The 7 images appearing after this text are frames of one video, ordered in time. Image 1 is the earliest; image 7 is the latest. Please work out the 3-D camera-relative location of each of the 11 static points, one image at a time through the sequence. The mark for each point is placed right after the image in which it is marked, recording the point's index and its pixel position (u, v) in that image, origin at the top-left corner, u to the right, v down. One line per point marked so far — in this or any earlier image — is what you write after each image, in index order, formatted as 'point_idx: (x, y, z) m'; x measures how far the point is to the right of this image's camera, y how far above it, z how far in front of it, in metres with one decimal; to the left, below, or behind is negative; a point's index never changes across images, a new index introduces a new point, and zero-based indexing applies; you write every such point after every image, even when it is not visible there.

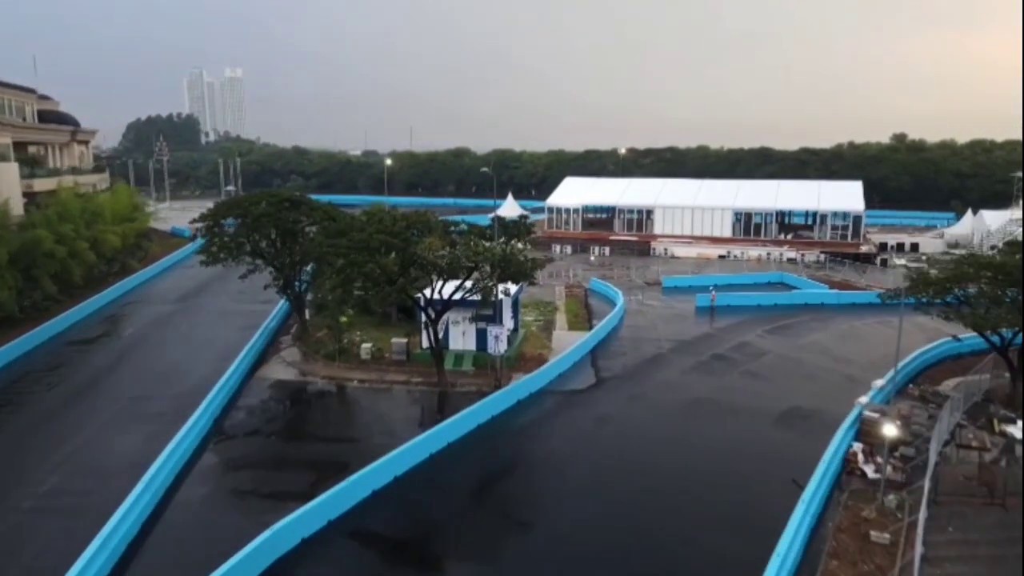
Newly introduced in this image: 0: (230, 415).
0: (-7.5, -3.4, +19.4) m
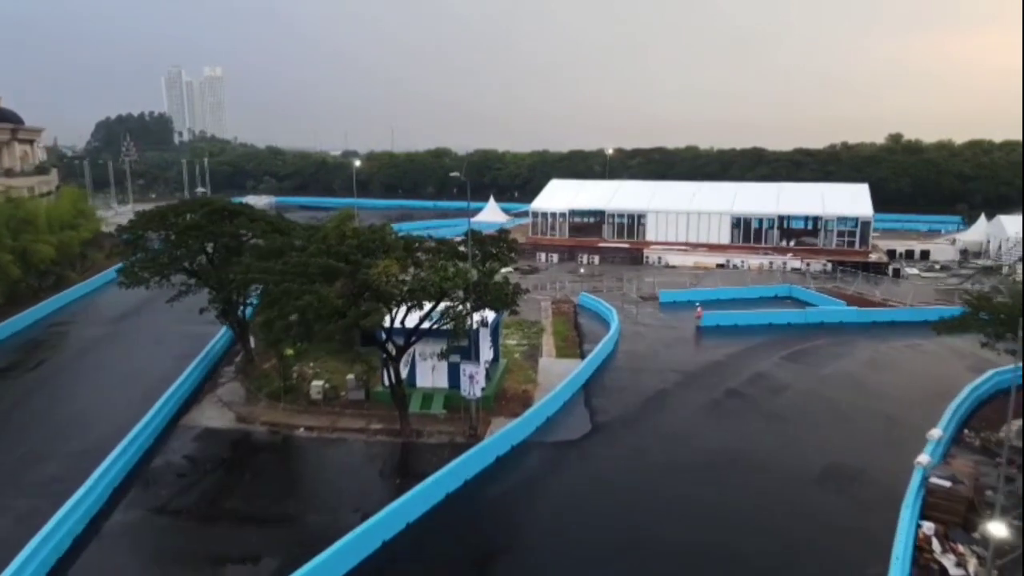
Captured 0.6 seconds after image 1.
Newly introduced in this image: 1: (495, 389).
0: (-8.0, -4.1, +15.7) m
1: (-0.5, -2.7, +19.3) m
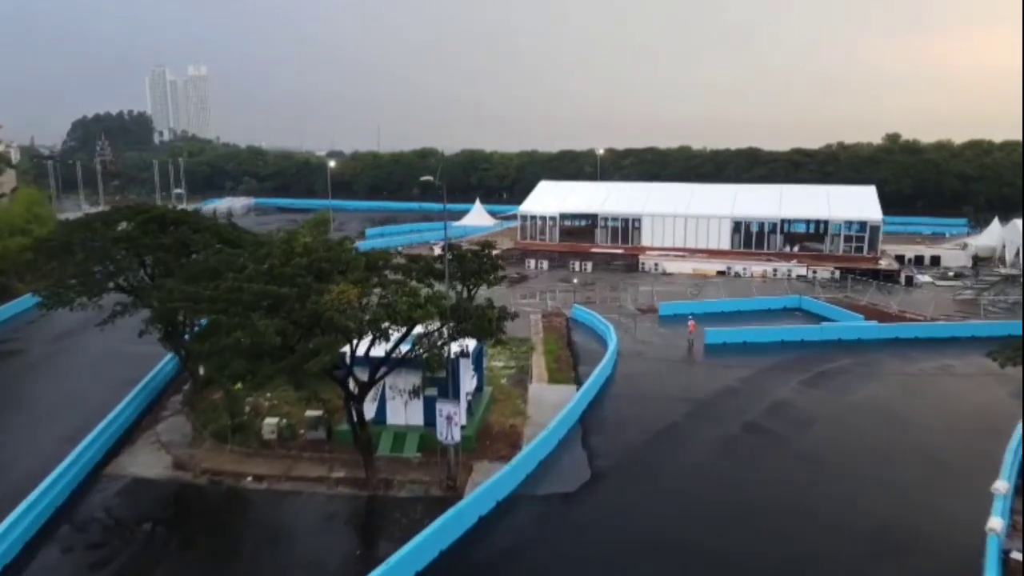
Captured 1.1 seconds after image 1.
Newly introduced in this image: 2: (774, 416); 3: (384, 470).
0: (-8.2, -4.5, +12.9) m
1: (-0.8, -3.2, +16.7) m
2: (+6.5, -3.2, +18.2) m
3: (-2.6, -3.7, +15.1) m
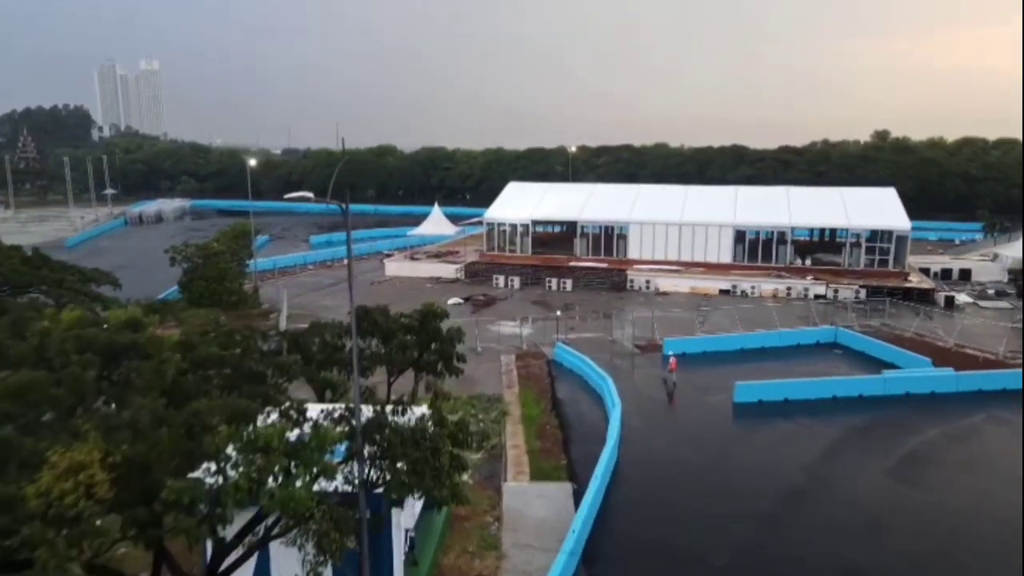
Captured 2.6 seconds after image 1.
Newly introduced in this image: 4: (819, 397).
0: (-8.5, -5.7, +6.2) m
1: (-1.2, -4.2, +10.2) m
2: (+6.0, -4.2, +12.2) m
3: (-3.0, -4.8, +8.6) m
4: (+8.0, -2.8, +19.0) m
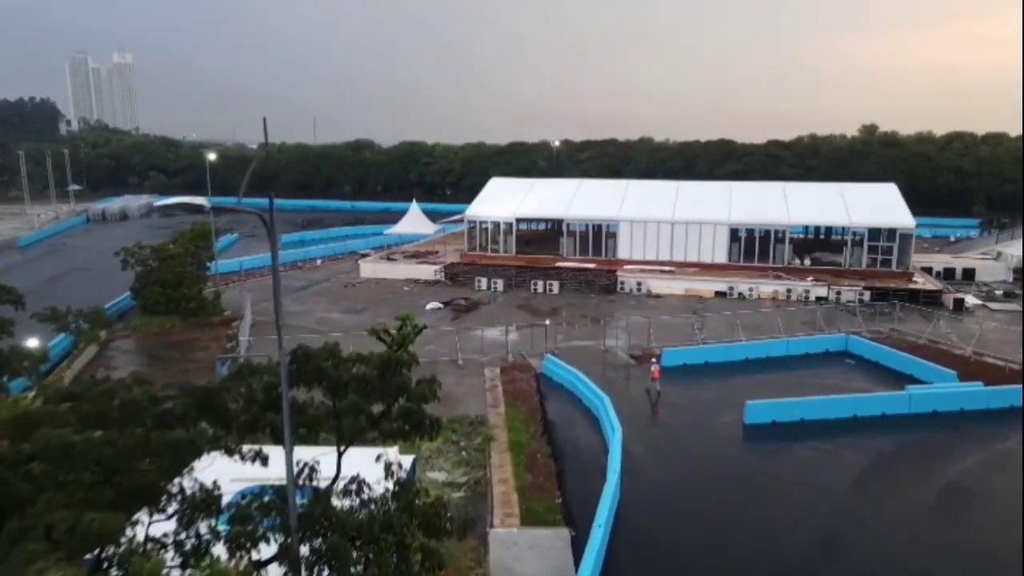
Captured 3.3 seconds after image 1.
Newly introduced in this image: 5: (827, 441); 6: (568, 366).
0: (-8.5, -6.0, +3.9) m
1: (-1.3, -4.5, +8.2) m
2: (+5.8, -4.5, +10.3) m
3: (-3.1, -5.1, +6.5) m
4: (+7.6, -3.0, +17.1) m
5: (+6.9, -3.3, +16.1) m
6: (+1.5, -2.1, +19.9) m
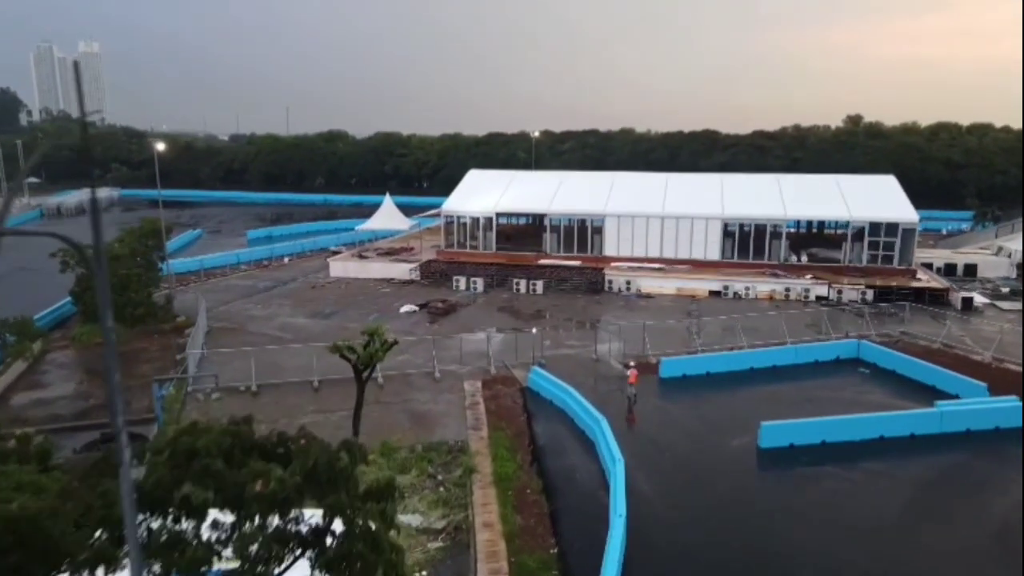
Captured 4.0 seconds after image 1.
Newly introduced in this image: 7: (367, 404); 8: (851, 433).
0: (-8.4, -6.4, +1.6) m
1: (-1.4, -4.8, +6.1) m
2: (+5.7, -4.7, +8.4) m
3: (-3.0, -5.4, +4.3) m
4: (+7.3, -3.1, +15.3) m
5: (+6.6, -3.4, +14.2) m
6: (+1.1, -2.3, +17.9) m
7: (-3.5, -2.8, +17.6) m
8: (+7.0, -3.0, +15.2) m
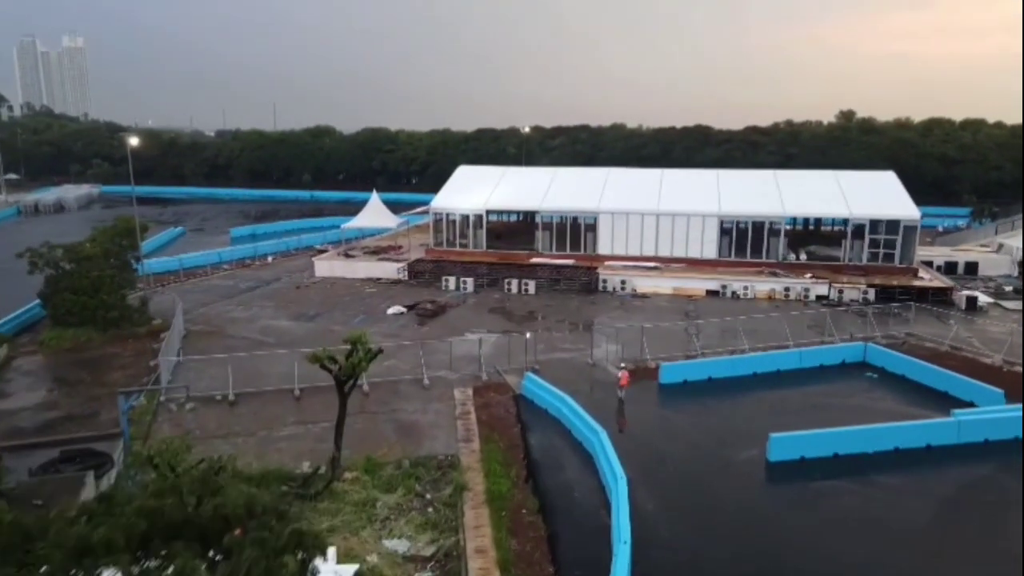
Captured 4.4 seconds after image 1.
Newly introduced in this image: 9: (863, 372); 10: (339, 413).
0: (-8.3, -6.5, +0.6) m
1: (-1.4, -4.9, +5.1) m
2: (+5.7, -4.7, +7.5) m
3: (-3.0, -5.6, +3.4) m
4: (+7.2, -3.2, +14.5) m
5: (+6.5, -3.5, +13.4) m
6: (+0.9, -2.3, +16.9) m
7: (-3.7, -2.9, +16.6) m
8: (+6.9, -3.1, +14.4) m
9: (+9.2, -2.2, +19.2) m
10: (-3.1, -2.2, +13.1) m
